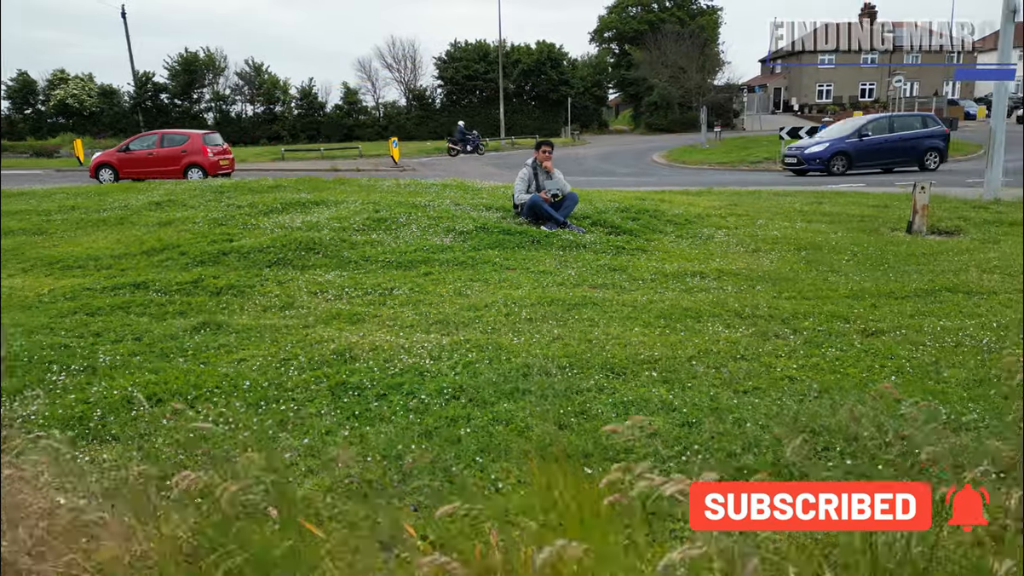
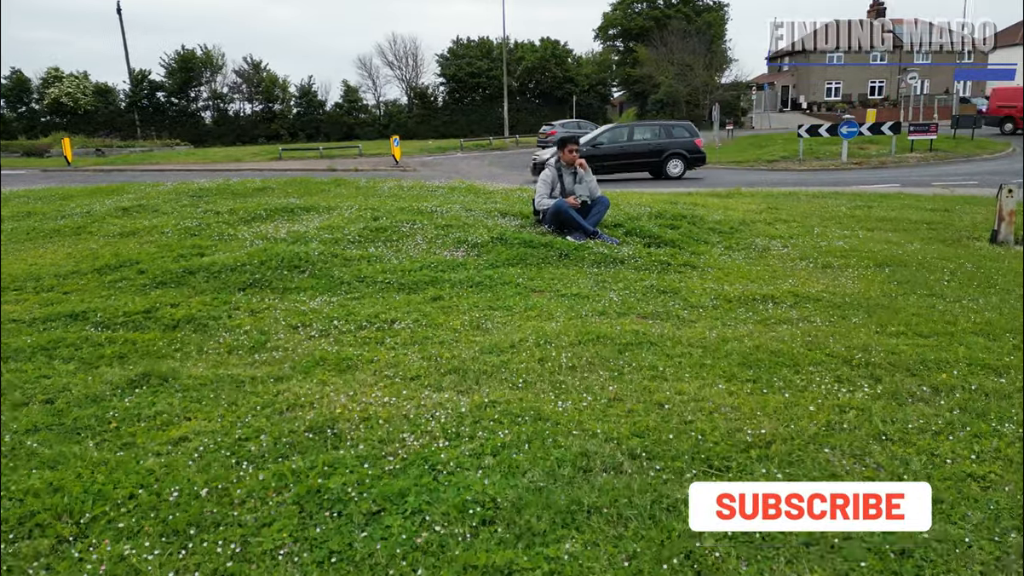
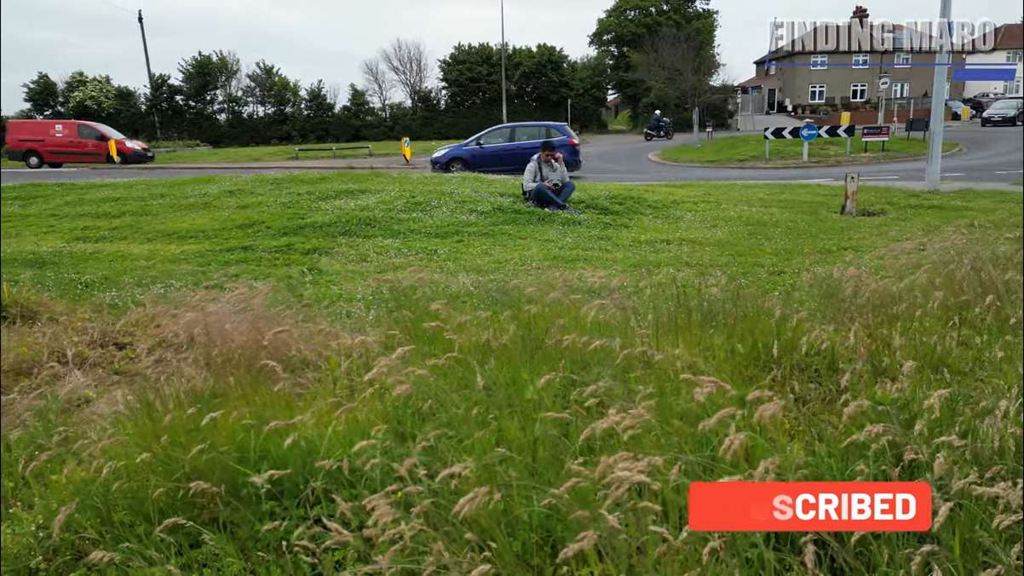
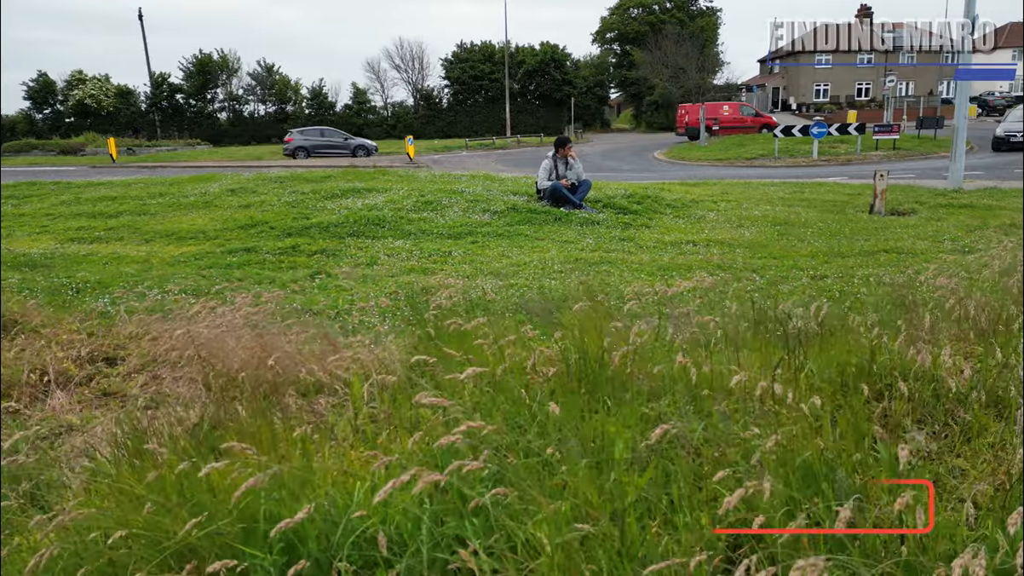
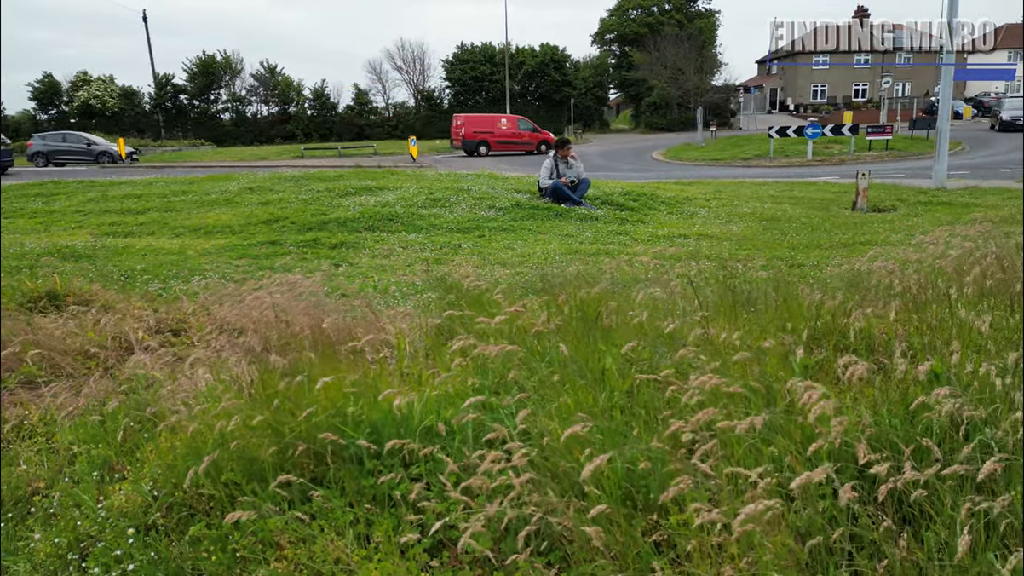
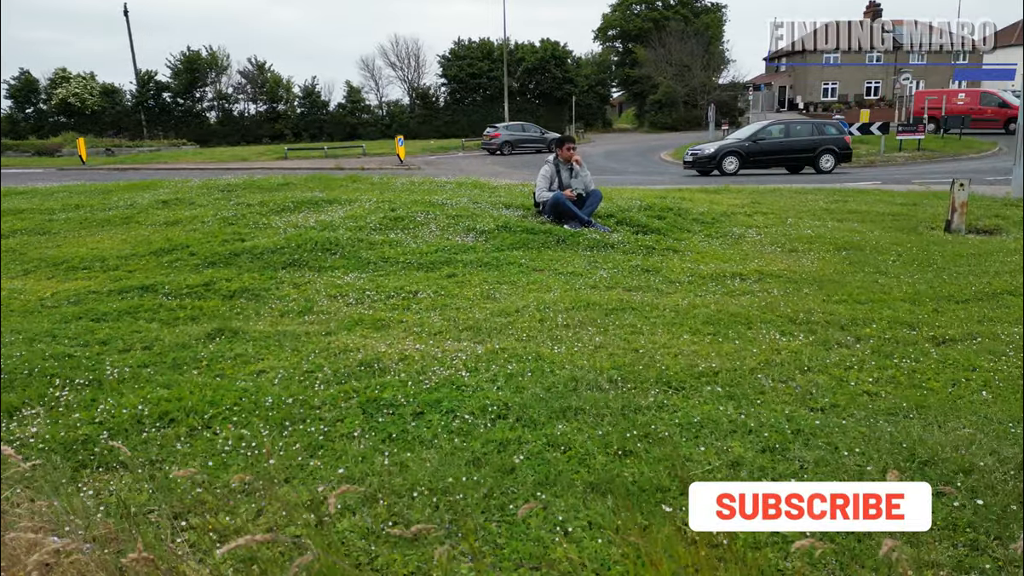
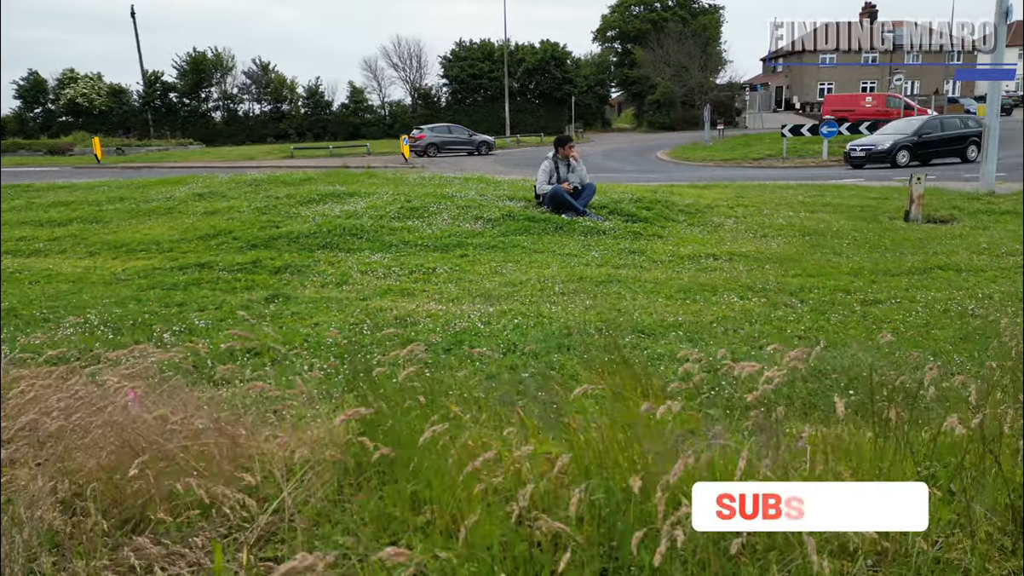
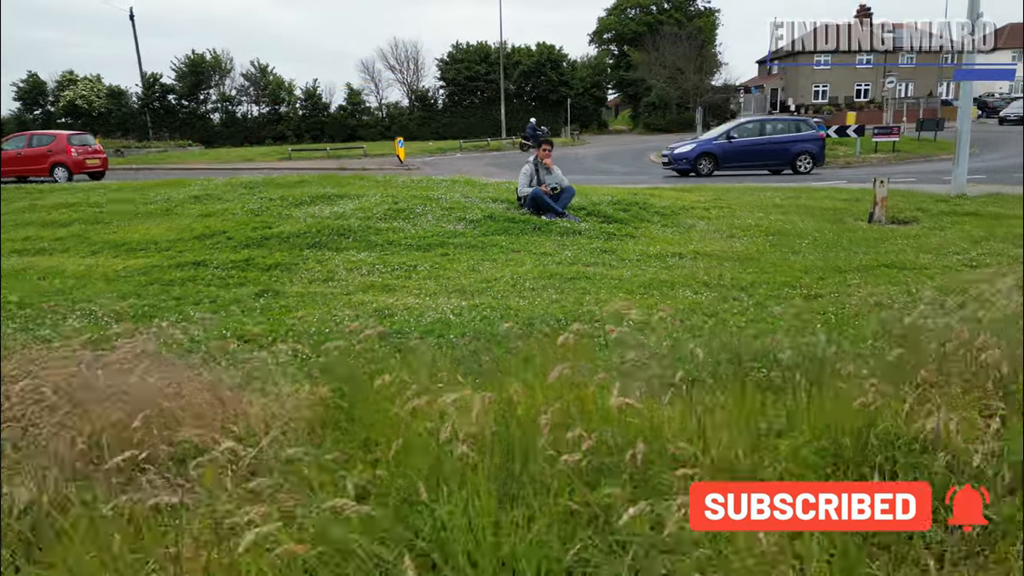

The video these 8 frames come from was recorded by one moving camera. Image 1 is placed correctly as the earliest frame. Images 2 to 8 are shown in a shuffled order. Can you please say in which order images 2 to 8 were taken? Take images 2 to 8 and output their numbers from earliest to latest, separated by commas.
8, 3, 5, 4, 7, 6, 2
